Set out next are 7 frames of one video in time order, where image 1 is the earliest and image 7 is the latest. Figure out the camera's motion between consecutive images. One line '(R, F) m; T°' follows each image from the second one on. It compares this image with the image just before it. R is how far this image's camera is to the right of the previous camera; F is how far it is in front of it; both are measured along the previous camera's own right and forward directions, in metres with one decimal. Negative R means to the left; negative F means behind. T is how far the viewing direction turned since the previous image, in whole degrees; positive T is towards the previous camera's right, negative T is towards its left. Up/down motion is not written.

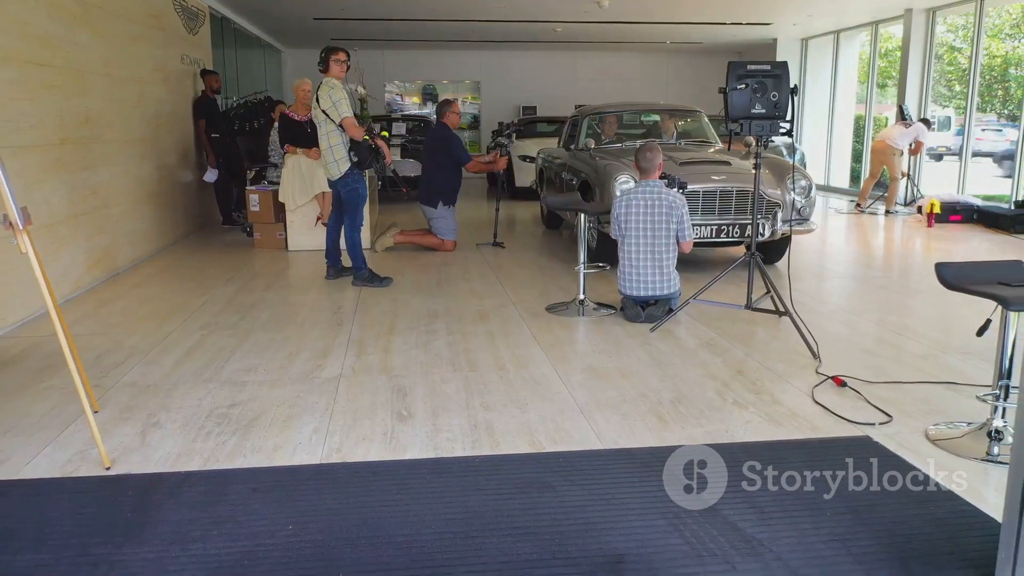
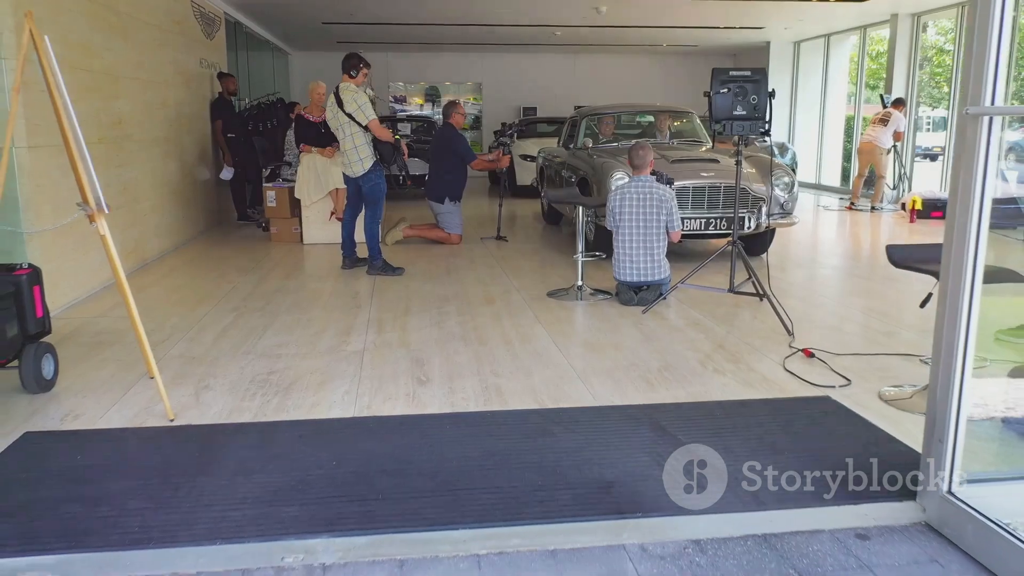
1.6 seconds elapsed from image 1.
(0.0, -0.4) m; 0°
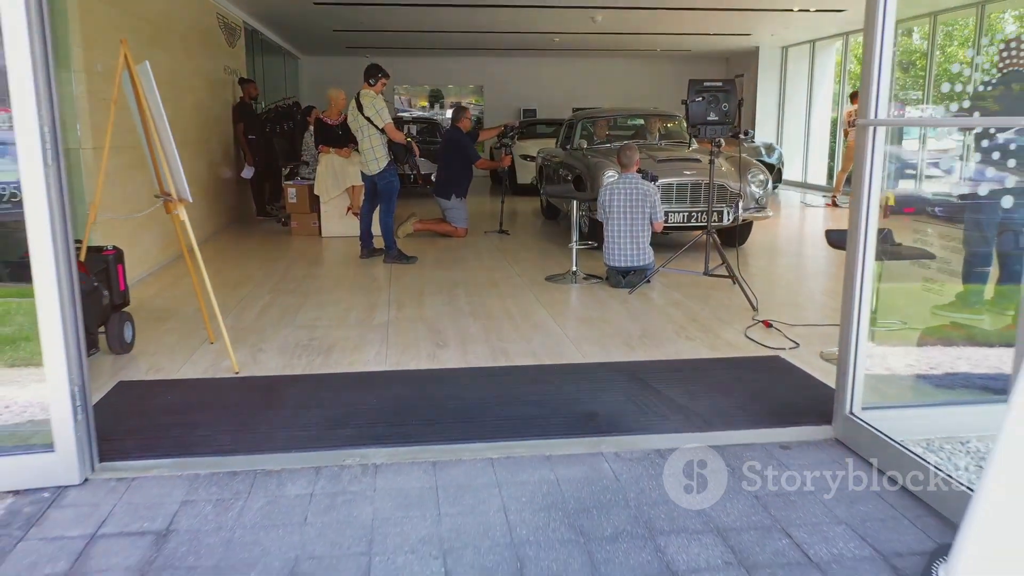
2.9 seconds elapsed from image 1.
(0.0, -0.6) m; 0°
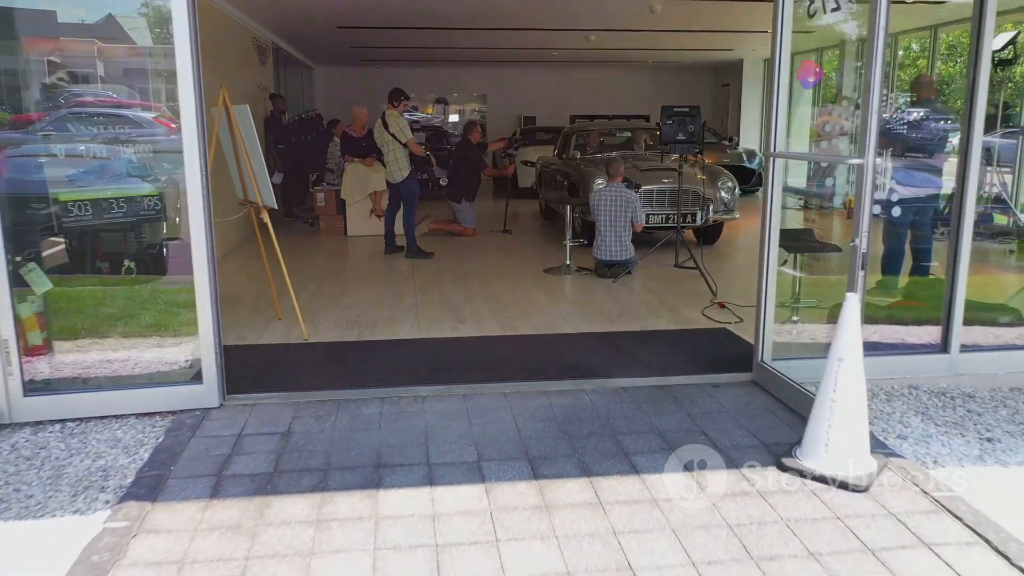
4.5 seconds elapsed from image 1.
(0.0, -1.1) m; 0°
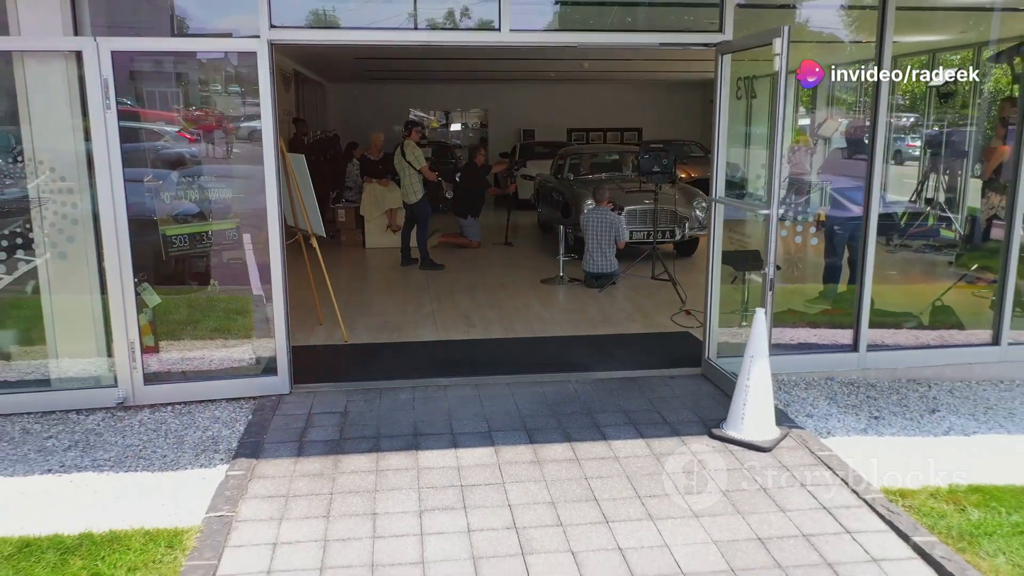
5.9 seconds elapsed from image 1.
(0.0, -1.1) m; 0°
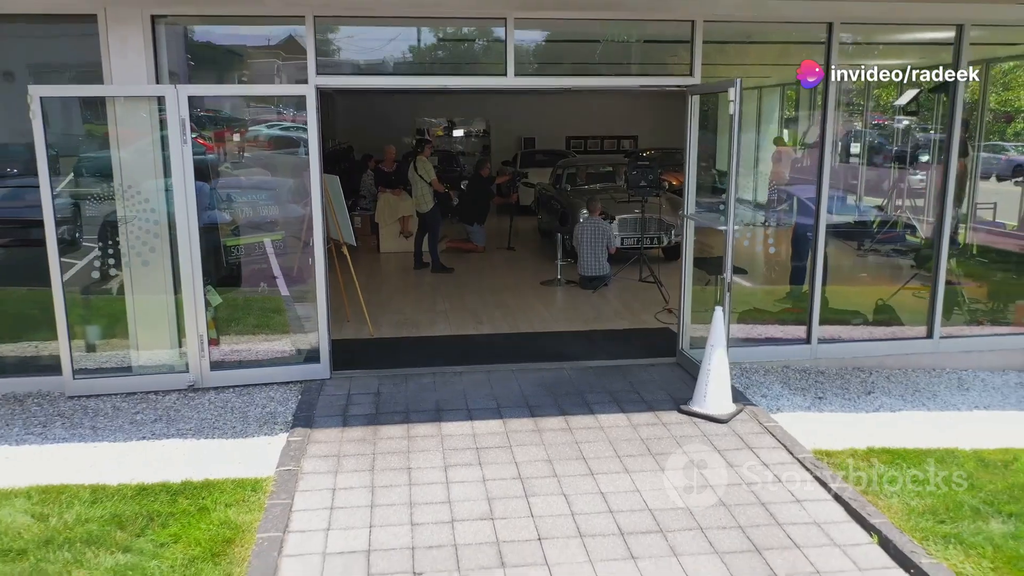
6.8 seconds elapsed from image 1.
(0.0, -0.9) m; 0°
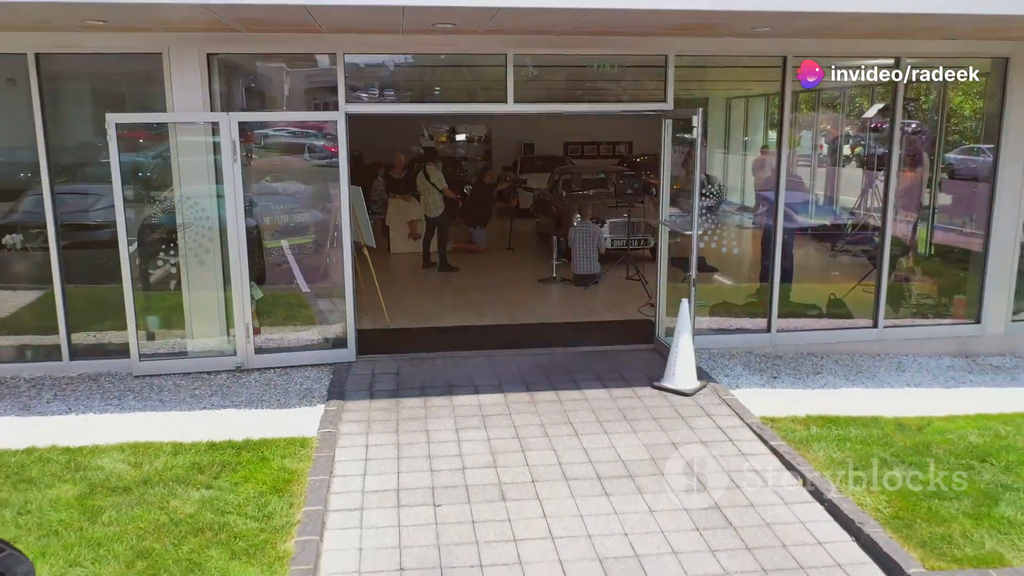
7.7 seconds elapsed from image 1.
(0.0, -0.9) m; 0°
